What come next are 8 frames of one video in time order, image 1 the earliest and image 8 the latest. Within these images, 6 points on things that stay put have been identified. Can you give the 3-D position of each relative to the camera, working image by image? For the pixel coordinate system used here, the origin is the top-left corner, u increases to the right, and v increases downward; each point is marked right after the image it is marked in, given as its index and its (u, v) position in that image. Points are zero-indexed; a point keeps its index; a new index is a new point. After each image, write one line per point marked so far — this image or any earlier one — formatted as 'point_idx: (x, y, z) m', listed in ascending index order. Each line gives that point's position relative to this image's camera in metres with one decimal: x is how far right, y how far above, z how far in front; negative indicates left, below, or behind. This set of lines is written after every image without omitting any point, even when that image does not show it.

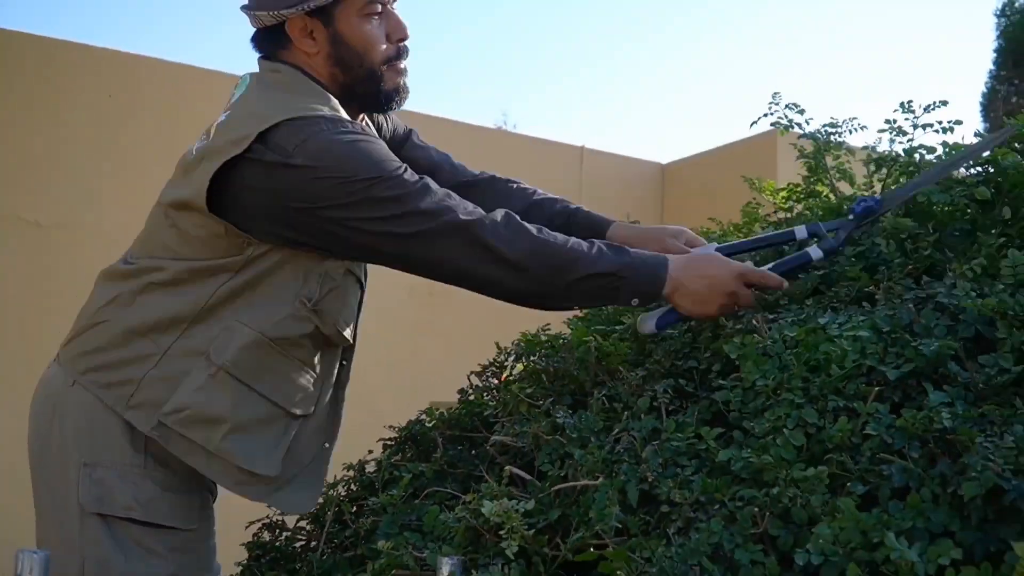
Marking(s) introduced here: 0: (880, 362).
0: (+0.5, -0.1, +1.4) m
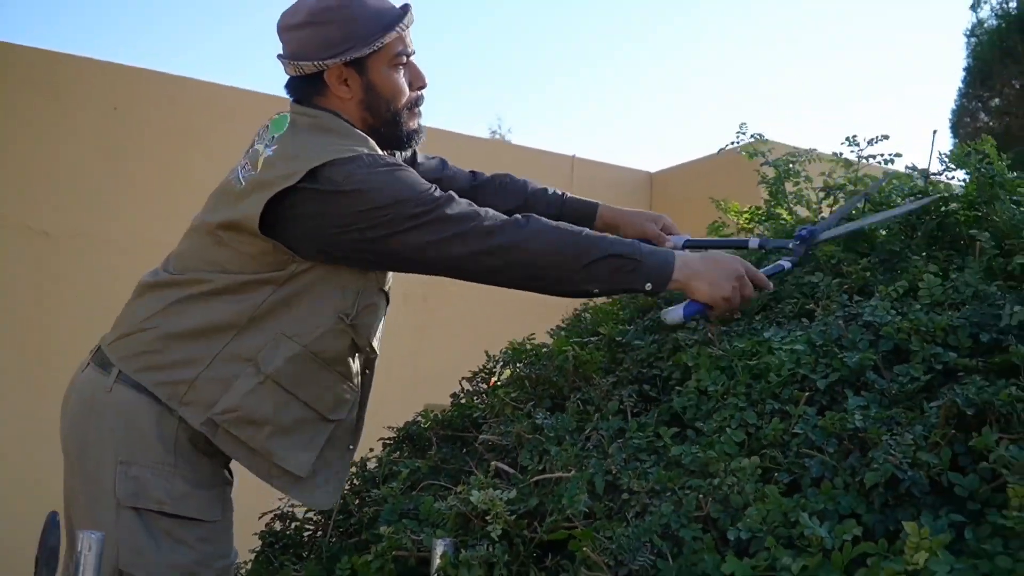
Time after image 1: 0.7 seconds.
0: (+0.5, -0.1, +1.7) m
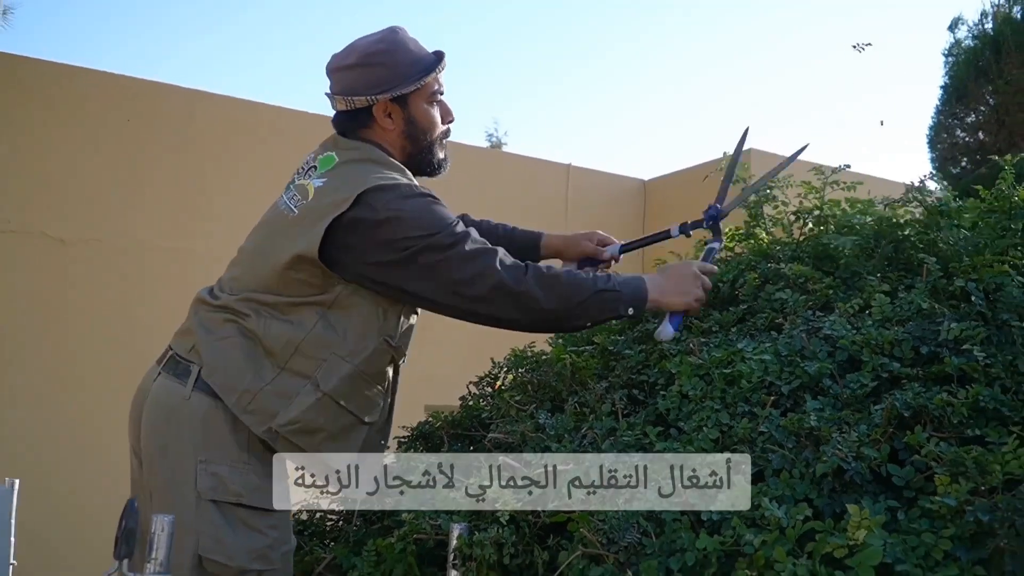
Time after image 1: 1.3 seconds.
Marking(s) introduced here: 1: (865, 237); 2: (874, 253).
0: (+0.5, -0.2, +1.9) m
1: (+0.9, +0.1, +2.3) m
2: (+0.9, +0.1, +2.3) m
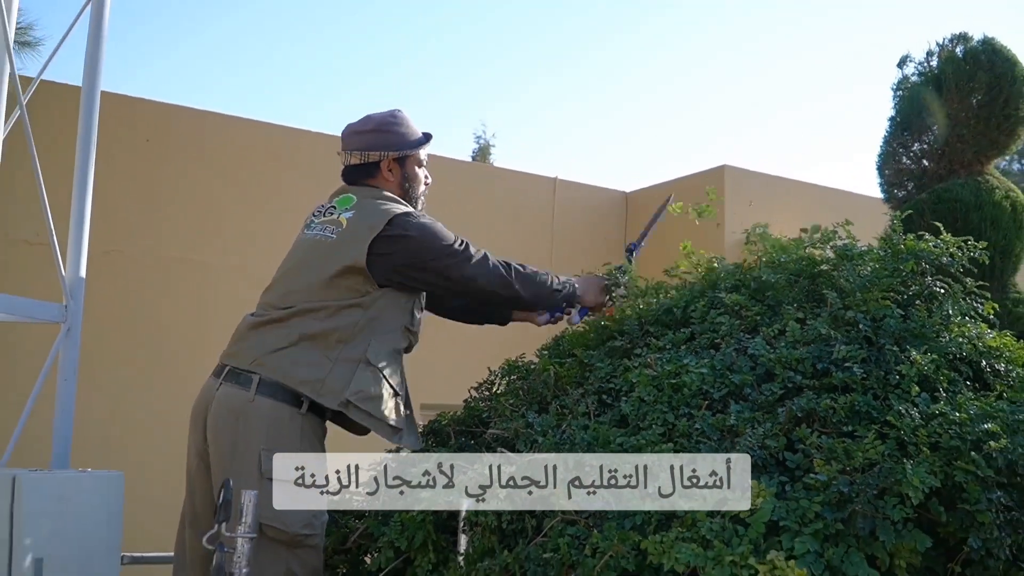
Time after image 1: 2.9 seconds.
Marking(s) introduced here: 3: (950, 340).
0: (+0.5, -0.3, +2.5) m
1: (+0.8, +0.1, +2.9) m
2: (+0.9, 0.0, +2.9) m
3: (+1.1, -0.1, +2.5) m
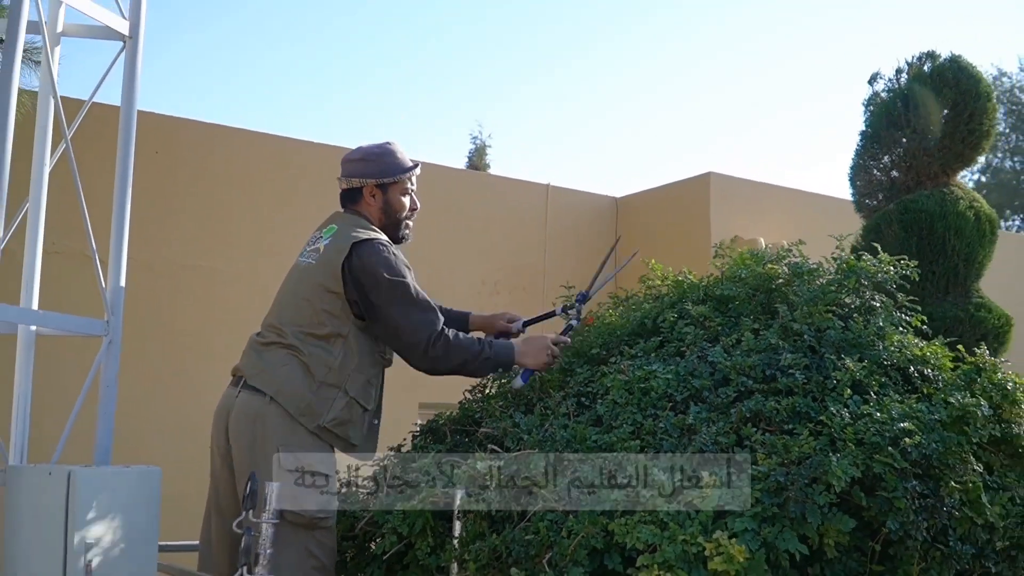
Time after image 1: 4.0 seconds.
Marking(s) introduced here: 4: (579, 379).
0: (+0.5, -0.3, +2.9) m
1: (+0.8, 0.0, +3.3) m
2: (+0.8, 0.0, +3.3) m
3: (+1.1, -0.2, +2.9) m
4: (+0.2, -0.3, +3.2) m
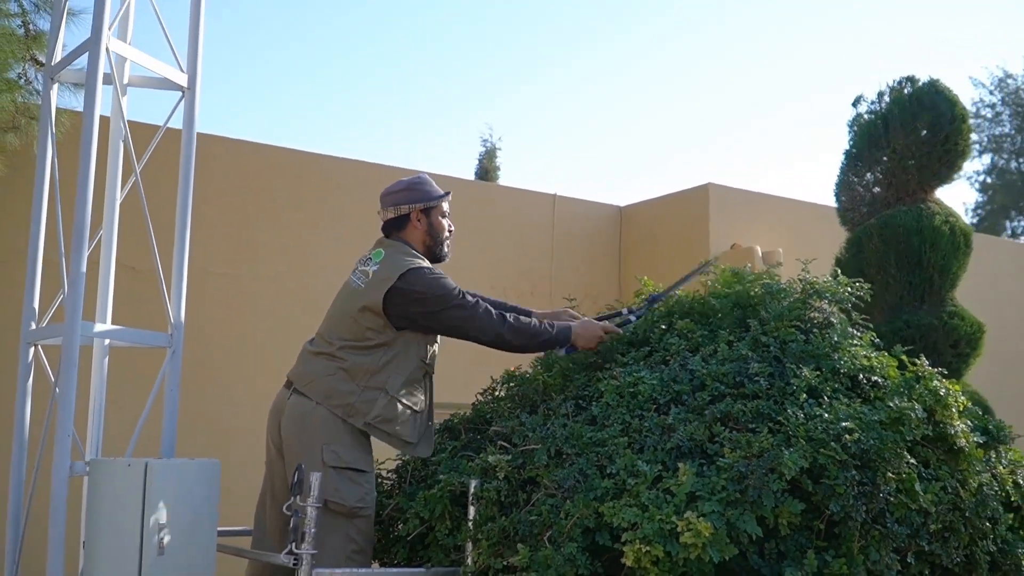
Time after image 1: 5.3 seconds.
0: (+0.5, -0.4, +3.4) m
1: (+0.8, 0.0, +3.8) m
2: (+0.8, -0.1, +3.7) m
3: (+1.1, -0.2, +3.3) m
4: (+0.2, -0.4, +3.7) m
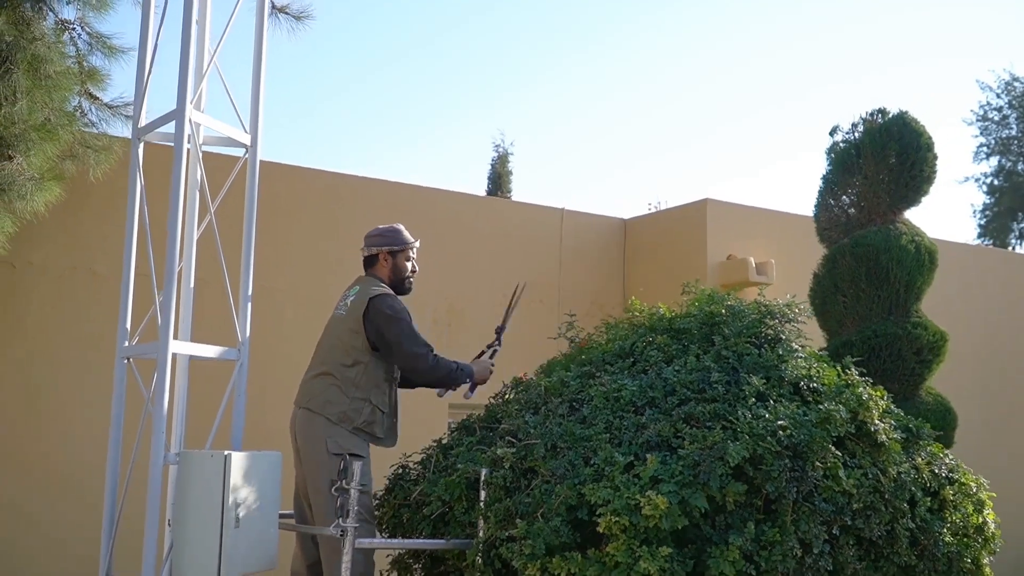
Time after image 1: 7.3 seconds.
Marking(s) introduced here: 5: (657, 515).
0: (+0.5, -0.5, +4.1) m
1: (+0.9, -0.1, +4.5) m
2: (+0.9, -0.2, +4.5) m
3: (+1.2, -0.3, +4.1) m
4: (+0.3, -0.5, +4.5) m
5: (+0.5, -0.8, +3.5) m
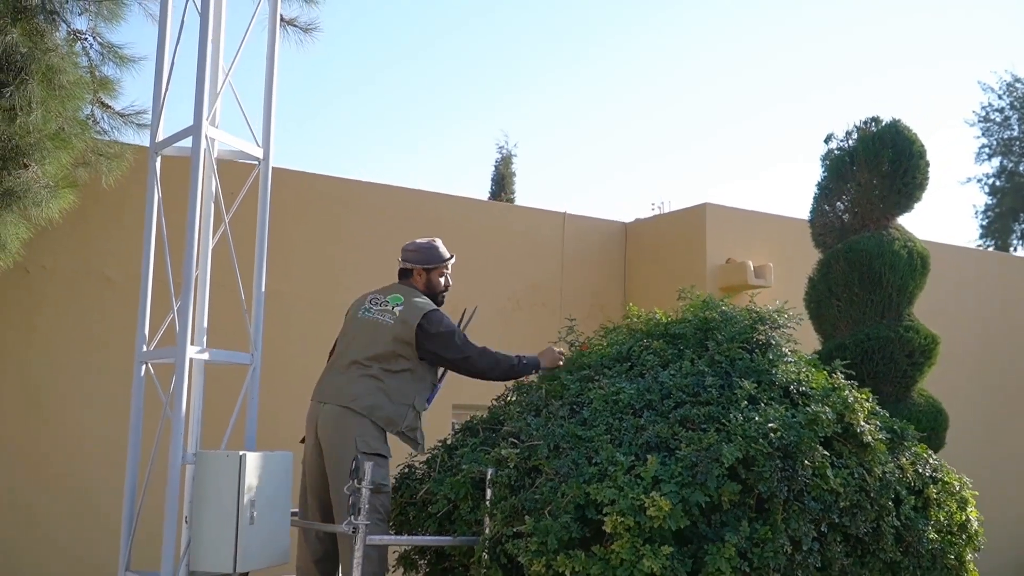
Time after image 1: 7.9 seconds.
0: (+0.5, -0.5, +4.3) m
1: (+0.9, -0.2, +4.7) m
2: (+0.9, -0.2, +4.7) m
3: (+1.2, -0.4, +4.3) m
4: (+0.3, -0.5, +4.6) m
5: (+0.5, -0.8, +3.6) m
